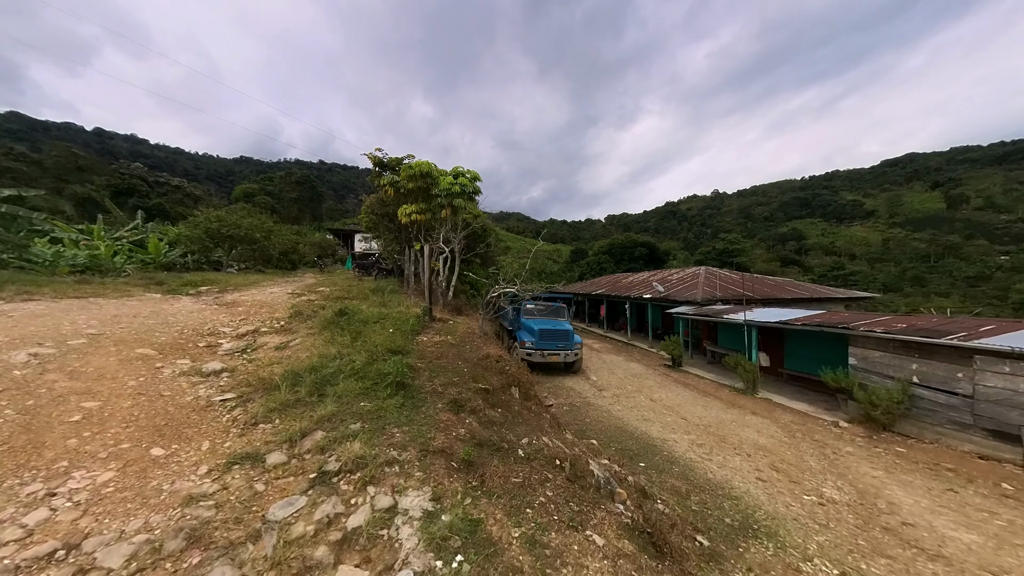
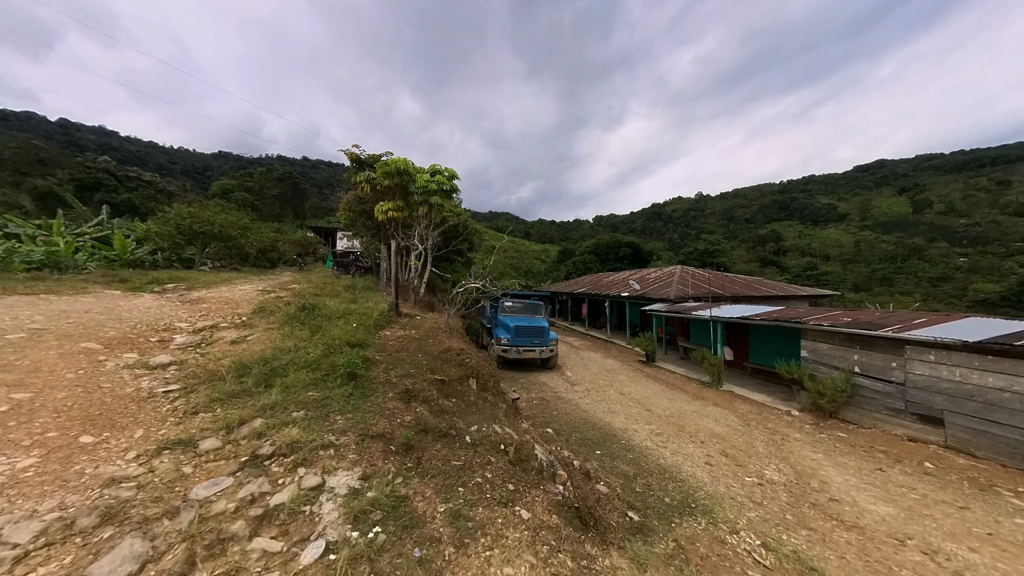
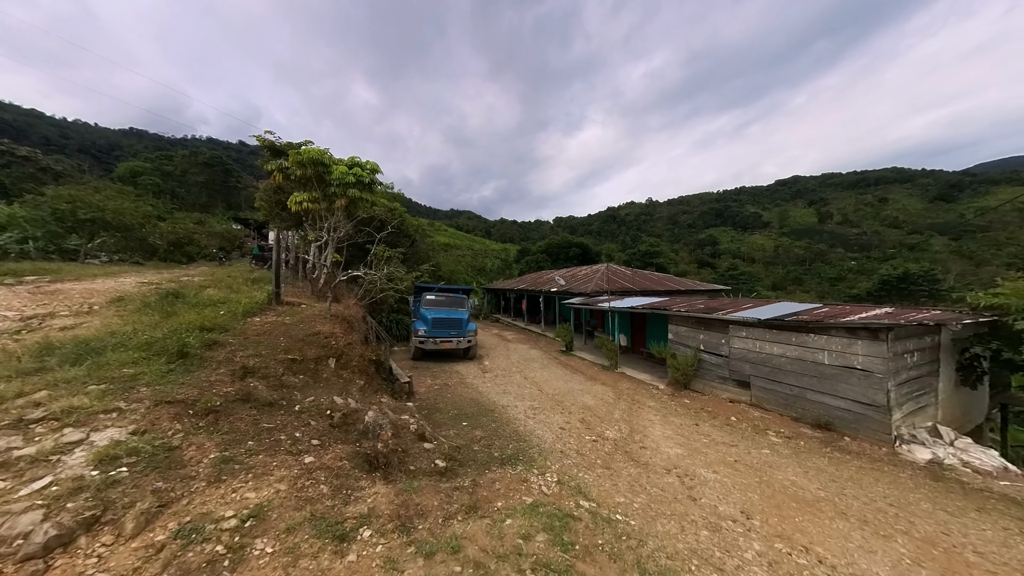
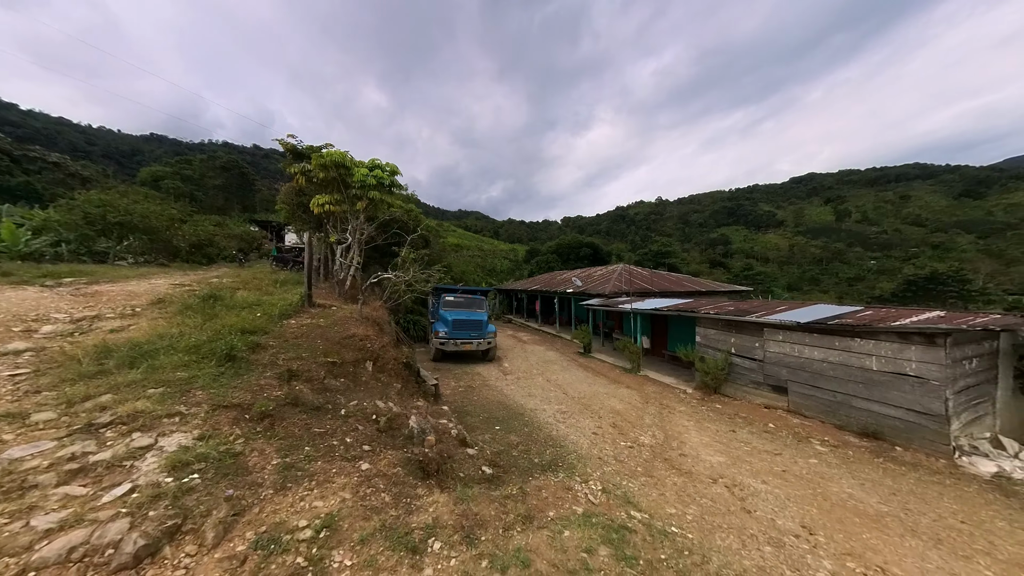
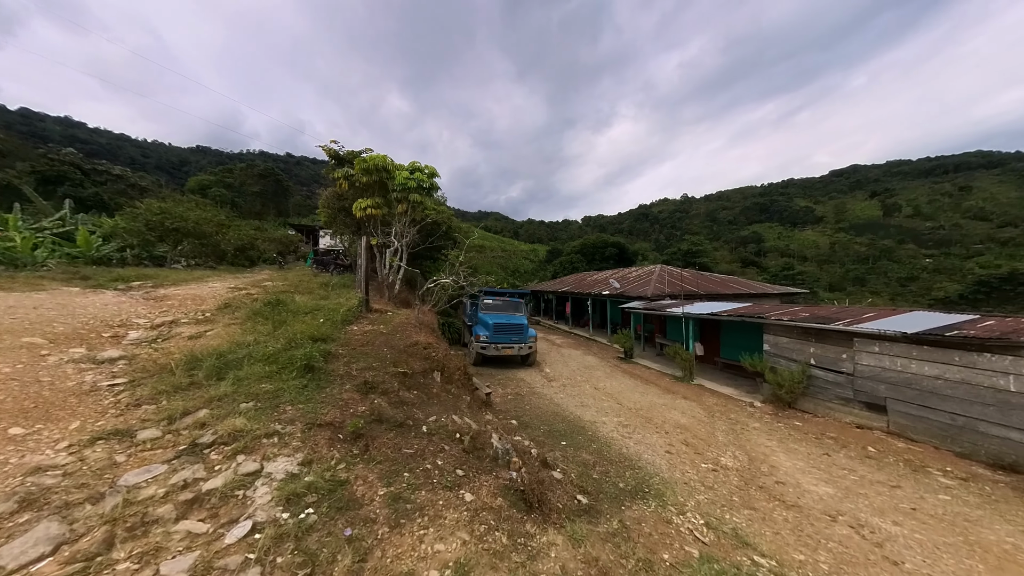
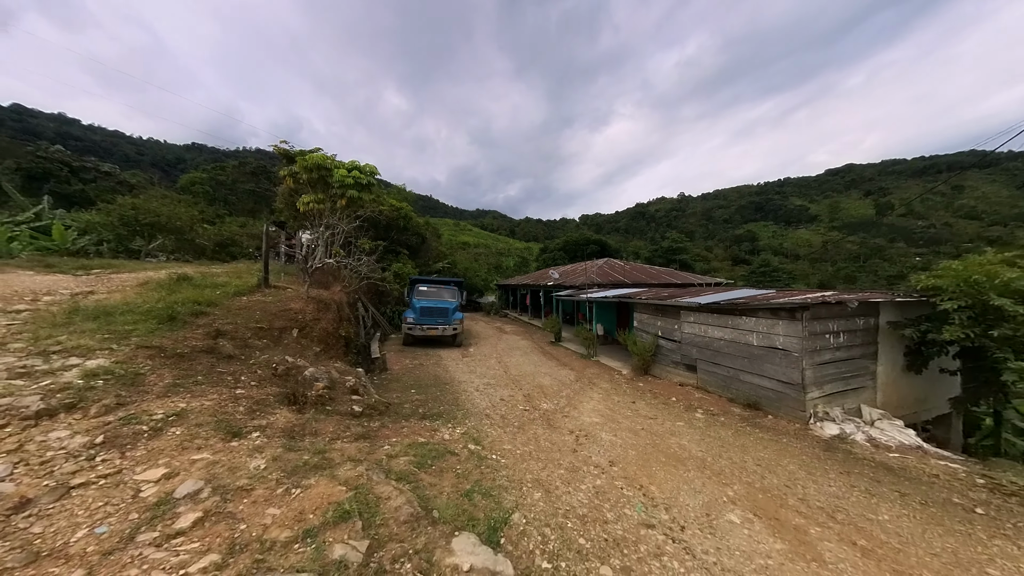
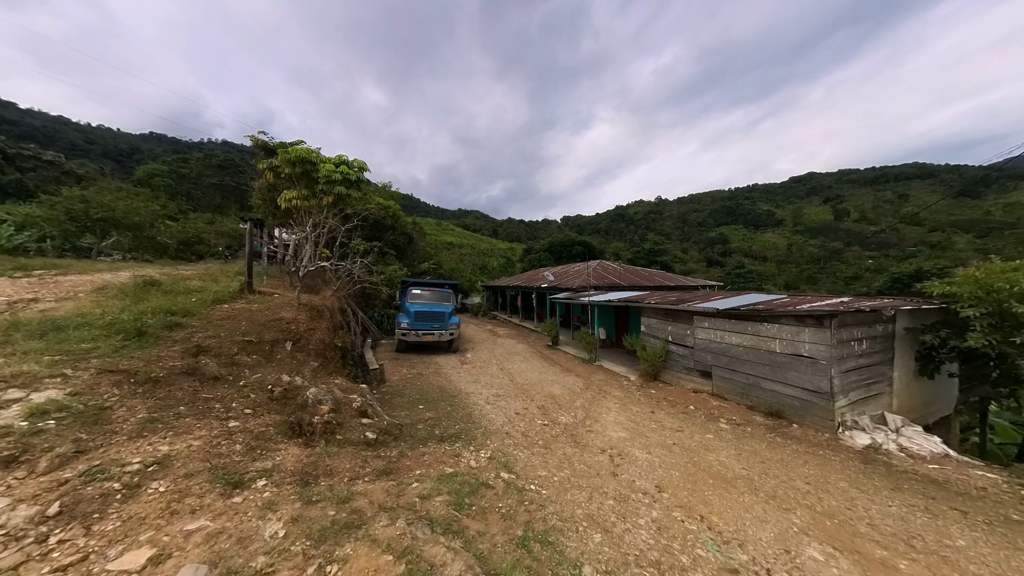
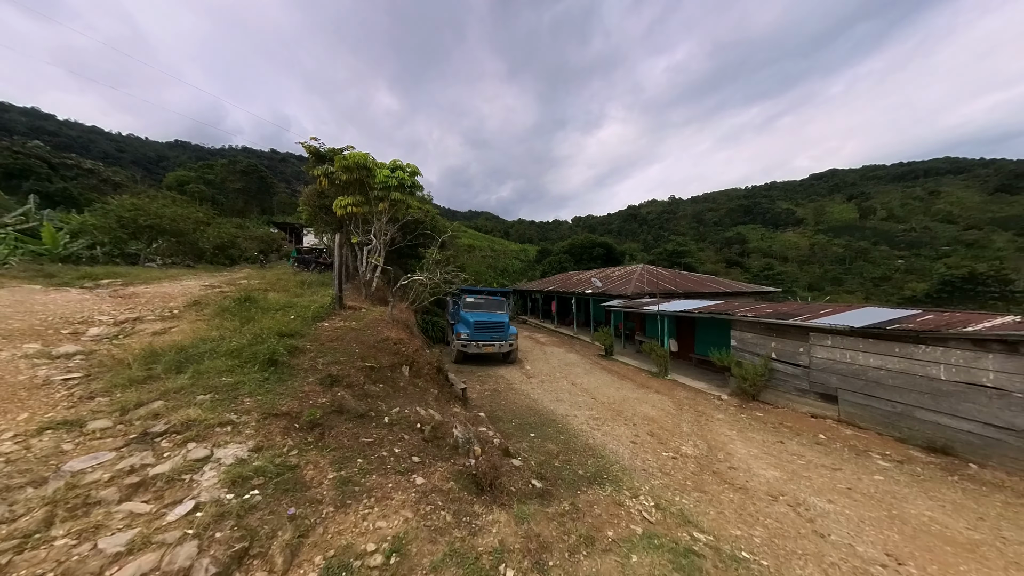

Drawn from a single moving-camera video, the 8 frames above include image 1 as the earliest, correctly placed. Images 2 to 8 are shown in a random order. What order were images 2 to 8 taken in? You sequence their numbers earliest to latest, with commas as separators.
2, 5, 8, 4, 3, 7, 6
